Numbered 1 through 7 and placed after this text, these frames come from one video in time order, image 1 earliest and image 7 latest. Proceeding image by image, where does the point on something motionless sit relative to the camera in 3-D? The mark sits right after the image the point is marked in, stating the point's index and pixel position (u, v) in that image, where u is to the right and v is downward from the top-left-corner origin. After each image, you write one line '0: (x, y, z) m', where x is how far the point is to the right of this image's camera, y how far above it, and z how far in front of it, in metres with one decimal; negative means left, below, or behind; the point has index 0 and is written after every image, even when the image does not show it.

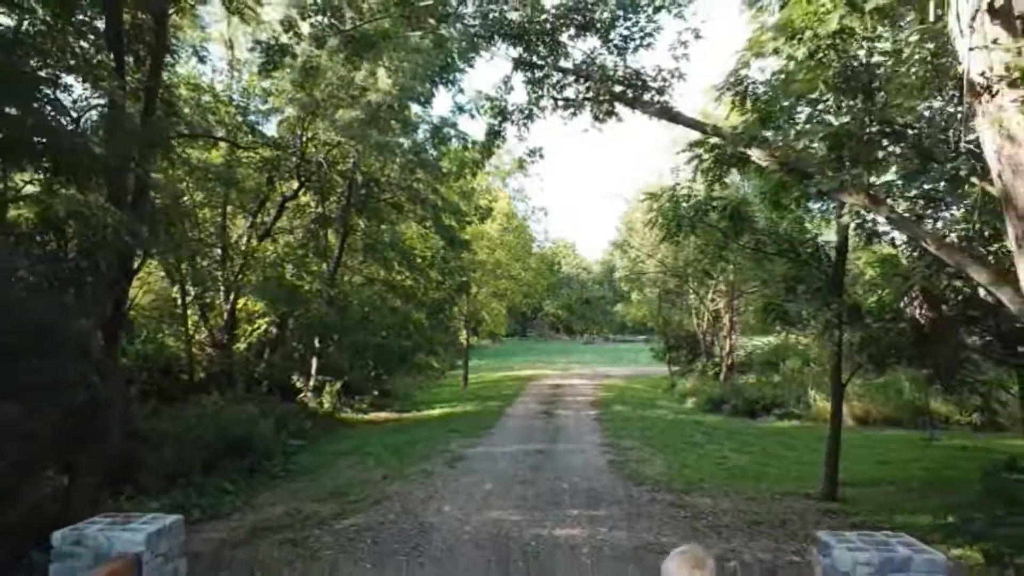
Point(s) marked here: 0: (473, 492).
0: (-0.4, -2.3, +10.1) m
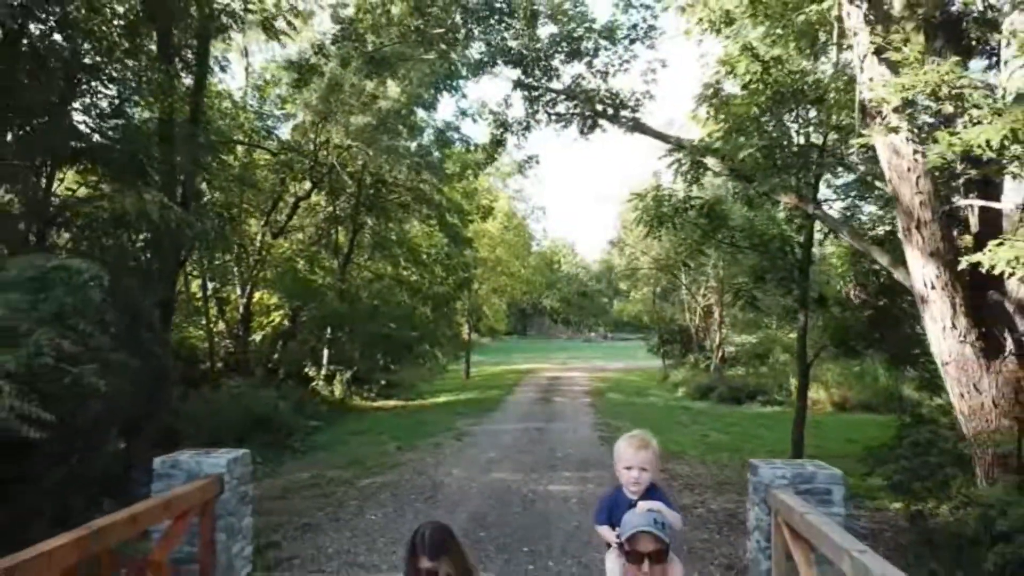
0: (-0.4, -2.2, +11.3) m
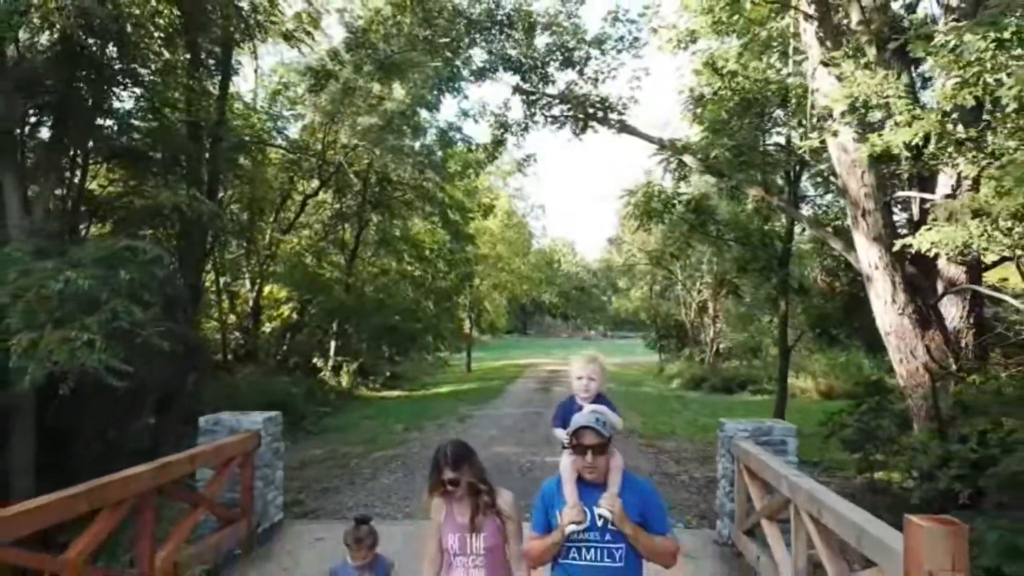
0: (-0.4, -2.1, +12.1) m
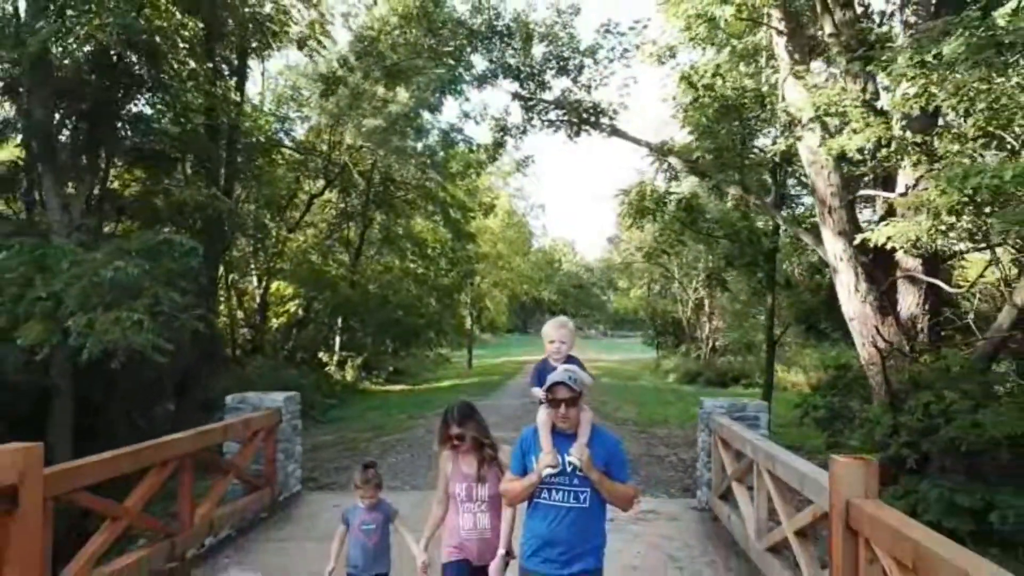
0: (-0.4, -2.0, +12.8) m
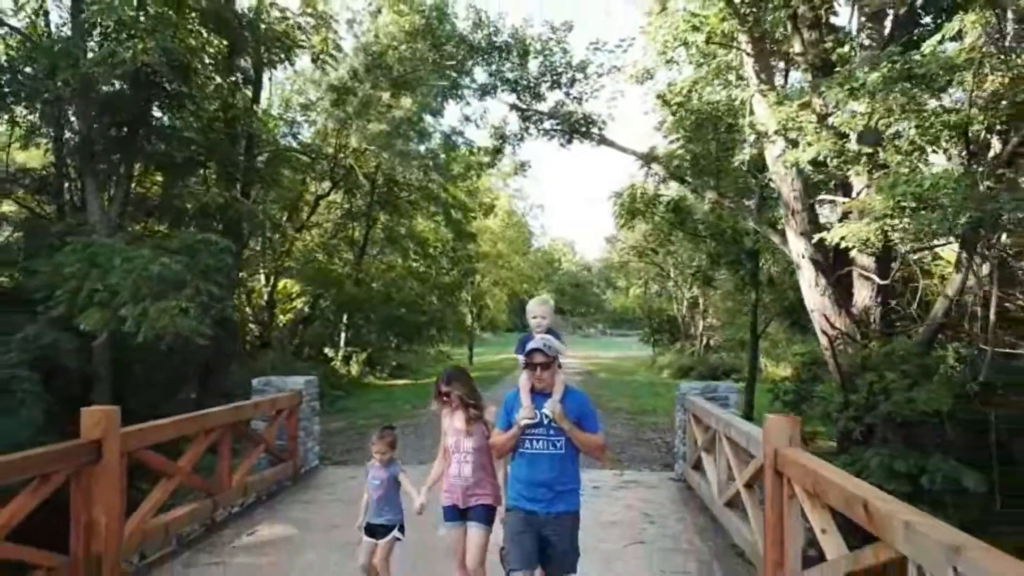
0: (-0.5, -1.9, +13.6) m
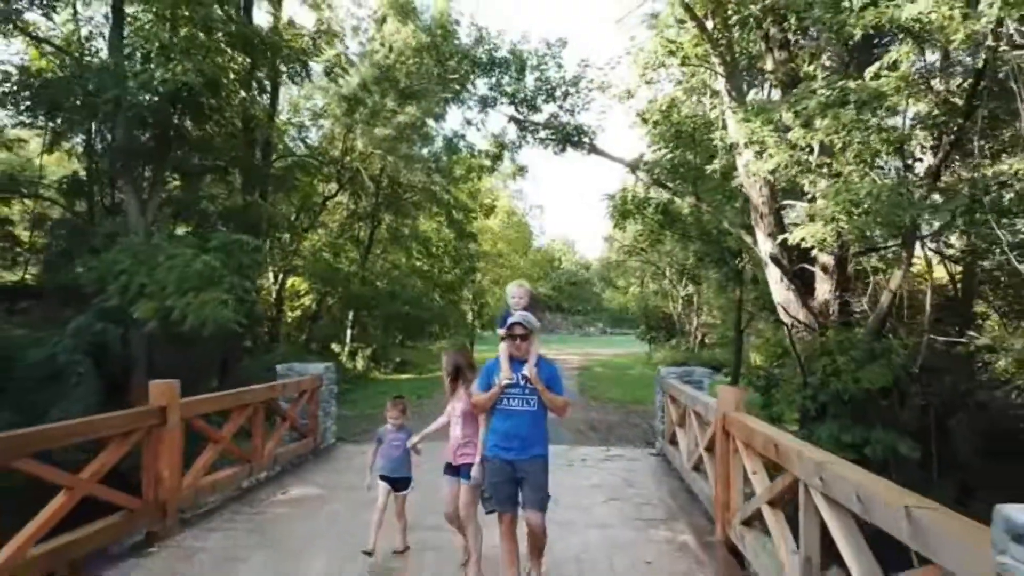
0: (-0.5, -1.9, +14.5) m
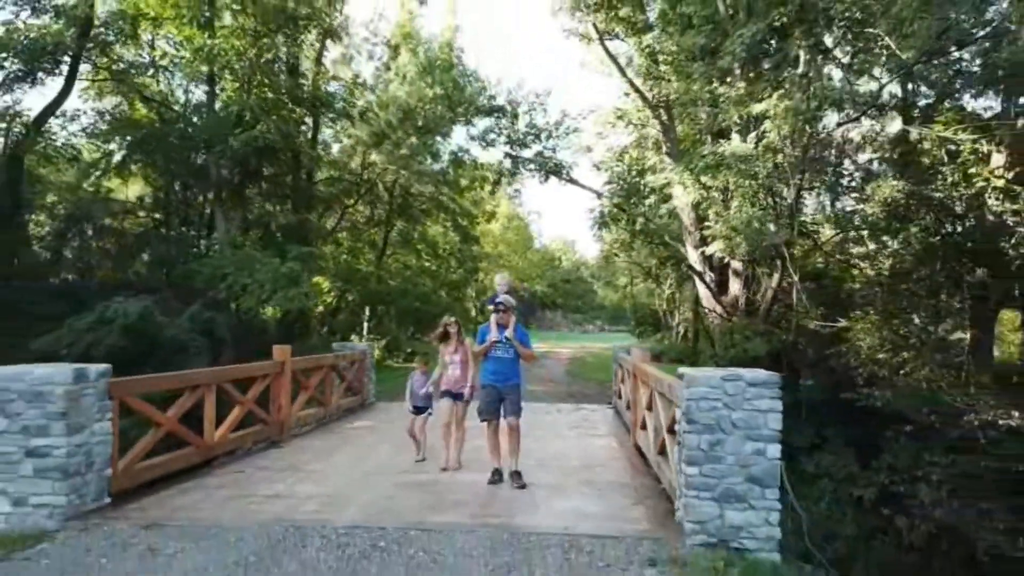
0: (-0.6, -1.9, +17.6) m
